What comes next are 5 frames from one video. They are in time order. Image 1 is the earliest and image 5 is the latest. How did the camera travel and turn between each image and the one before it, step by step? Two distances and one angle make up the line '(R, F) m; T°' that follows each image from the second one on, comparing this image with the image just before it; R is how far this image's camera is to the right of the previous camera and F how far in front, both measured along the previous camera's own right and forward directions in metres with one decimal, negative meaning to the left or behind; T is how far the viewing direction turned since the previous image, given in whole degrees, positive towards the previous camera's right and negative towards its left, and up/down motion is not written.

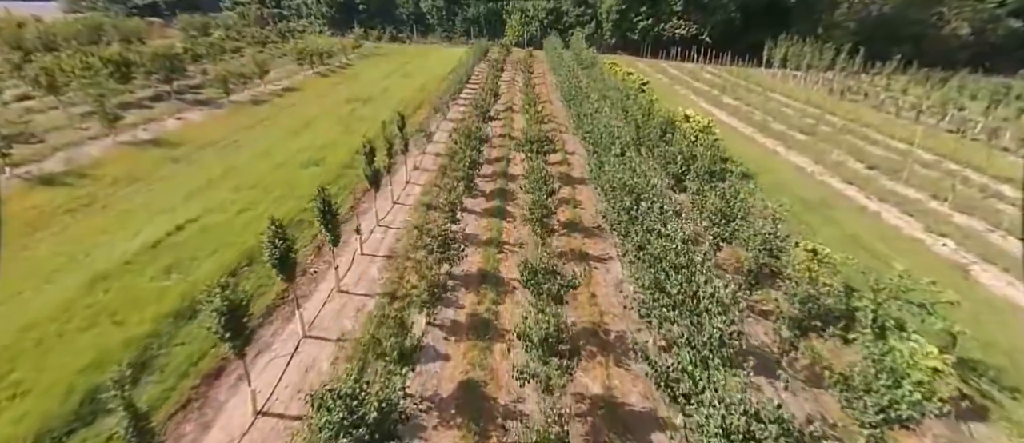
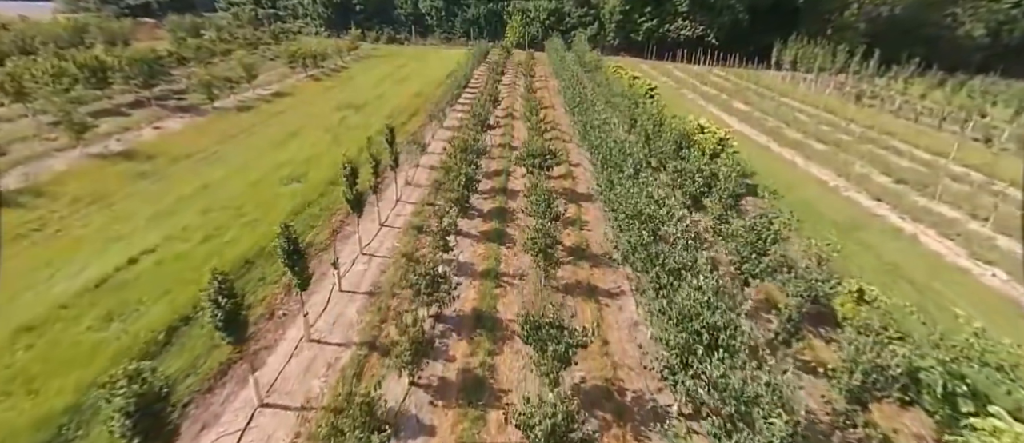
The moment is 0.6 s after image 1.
(+0.1, +1.8) m; 0°
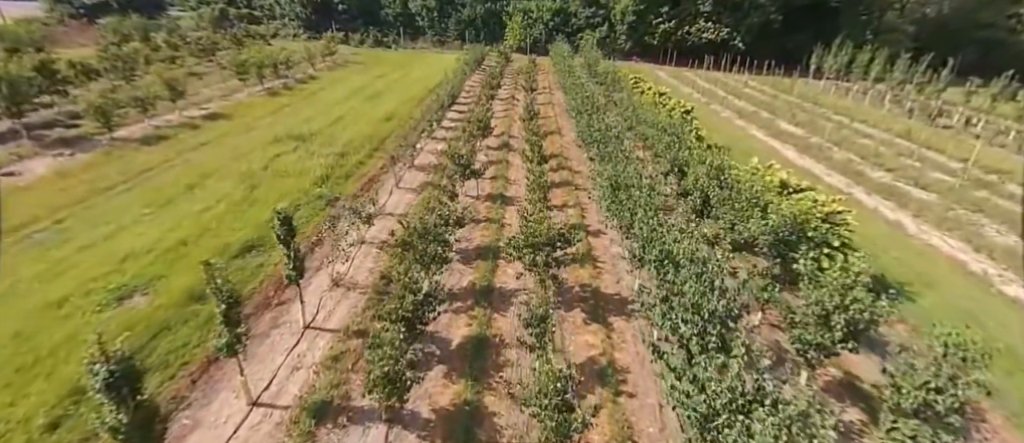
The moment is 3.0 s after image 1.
(+0.4, +7.9) m; 0°
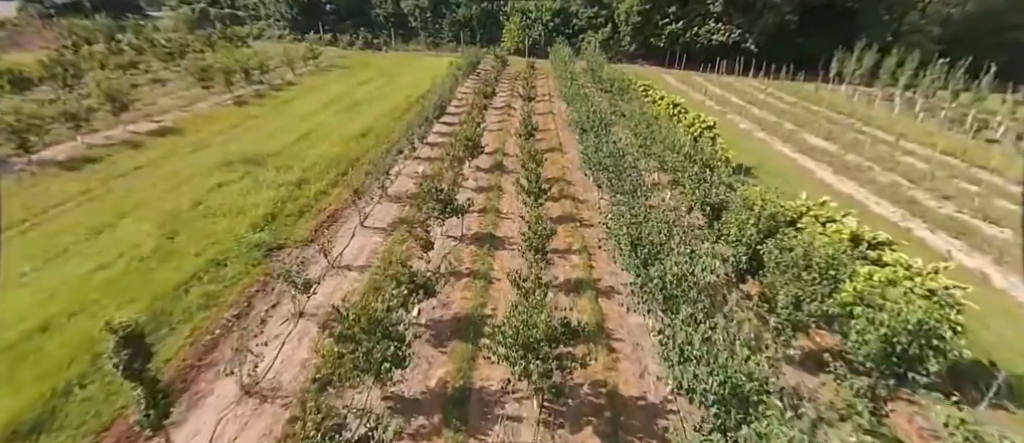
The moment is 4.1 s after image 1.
(+0.3, +3.9) m; 0°
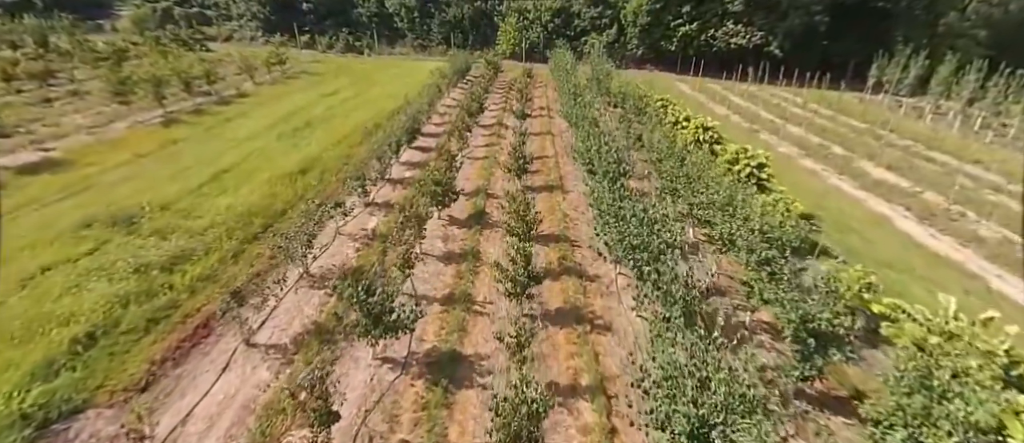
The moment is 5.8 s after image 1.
(+0.7, +6.2) m; 0°
